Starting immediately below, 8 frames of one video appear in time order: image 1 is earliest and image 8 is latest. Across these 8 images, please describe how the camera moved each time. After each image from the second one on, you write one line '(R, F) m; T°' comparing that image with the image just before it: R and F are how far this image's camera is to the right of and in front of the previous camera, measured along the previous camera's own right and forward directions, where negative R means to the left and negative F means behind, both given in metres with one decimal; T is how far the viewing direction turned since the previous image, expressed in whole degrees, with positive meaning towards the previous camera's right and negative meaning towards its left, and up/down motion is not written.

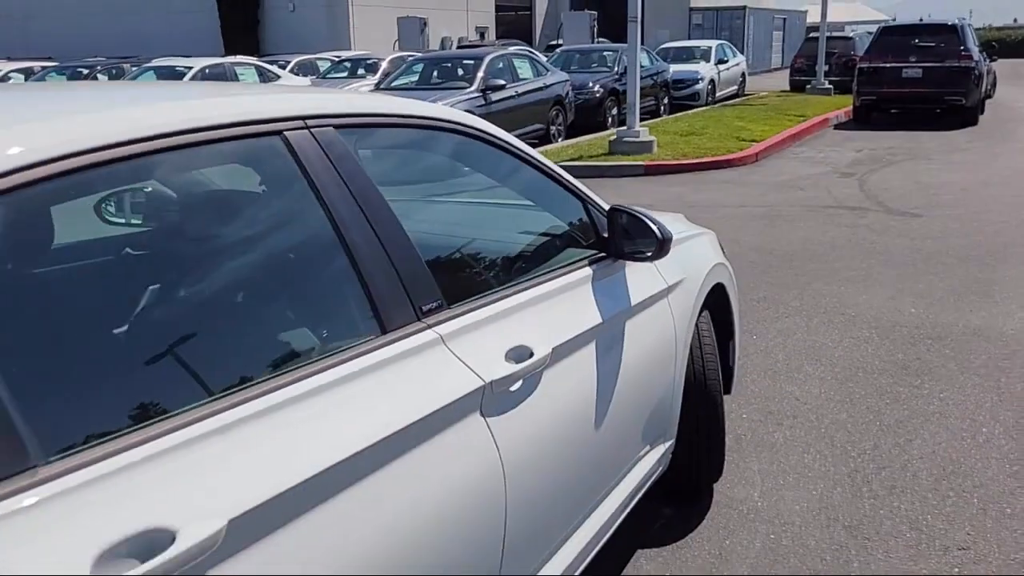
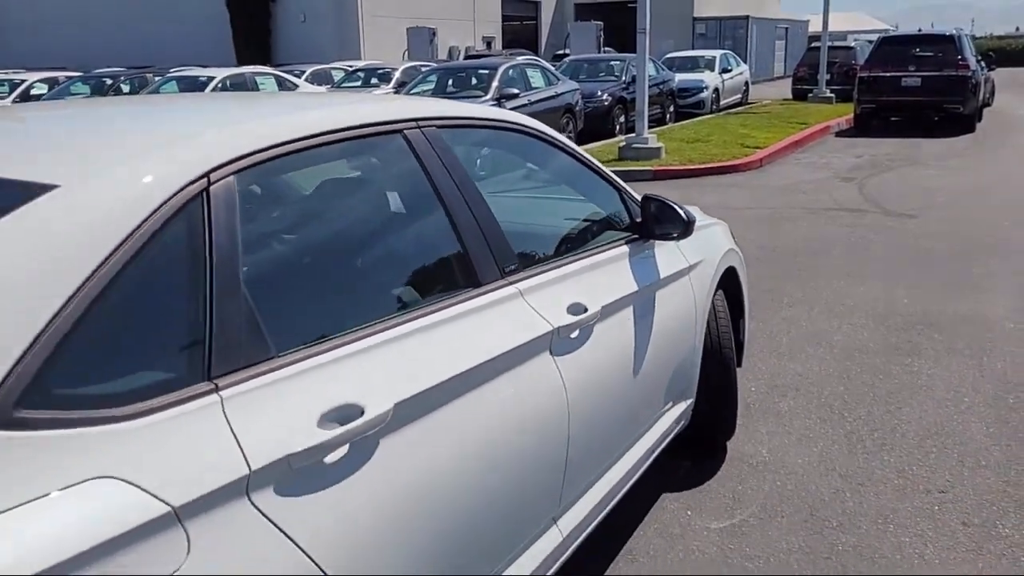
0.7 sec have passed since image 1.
(-0.2, -0.6) m; 0°
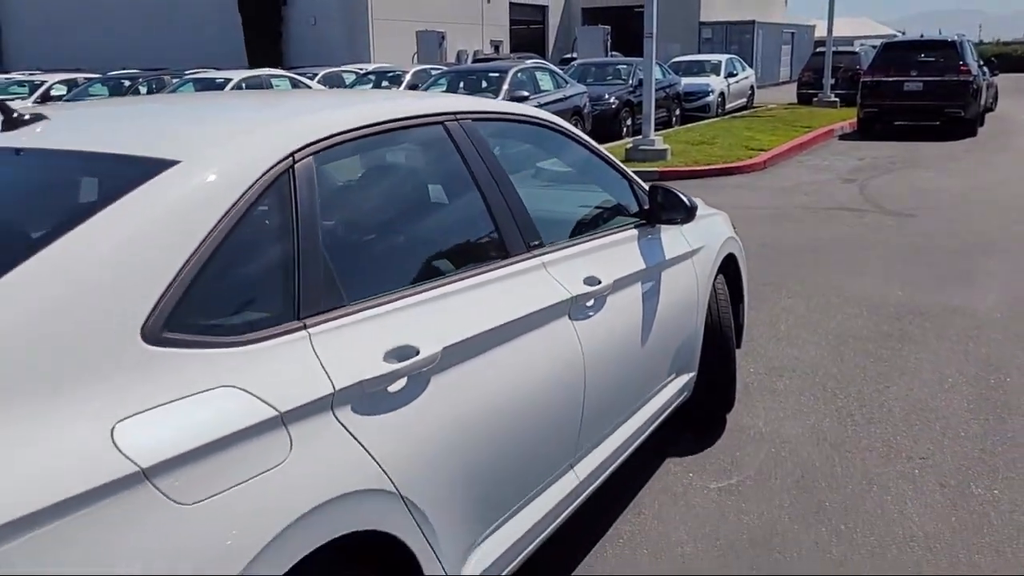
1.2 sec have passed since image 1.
(-0.1, -0.4) m; 0°
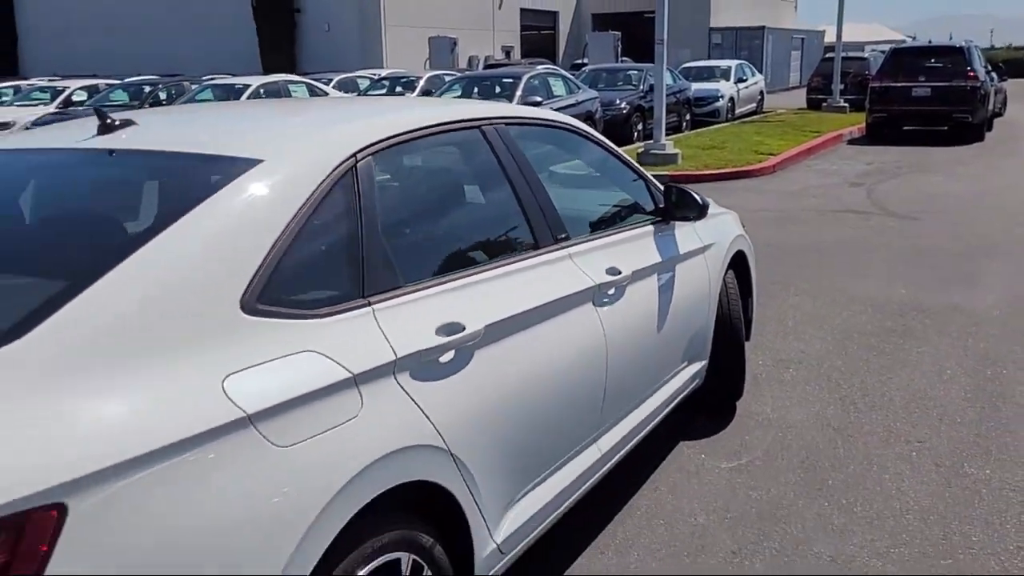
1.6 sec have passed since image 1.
(-0.1, -0.3) m; -1°
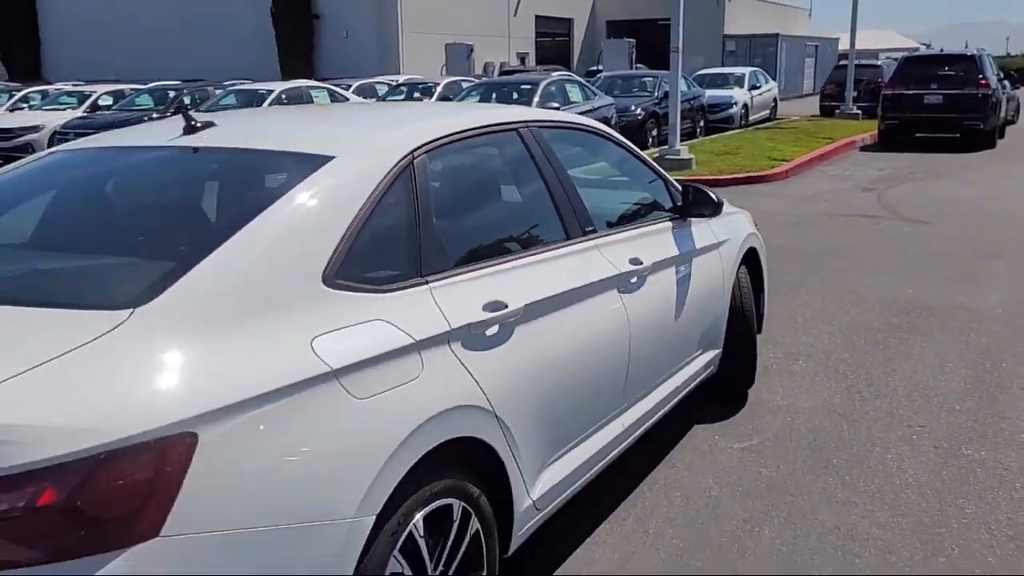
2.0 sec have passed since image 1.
(-0.1, -0.3) m; -1°
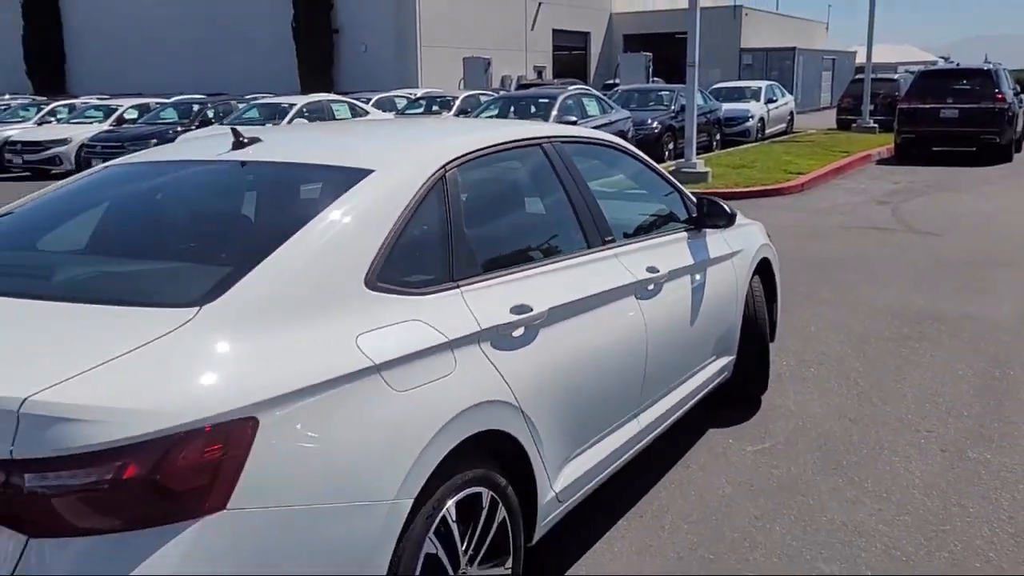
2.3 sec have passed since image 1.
(0.0, -0.2) m; -1°
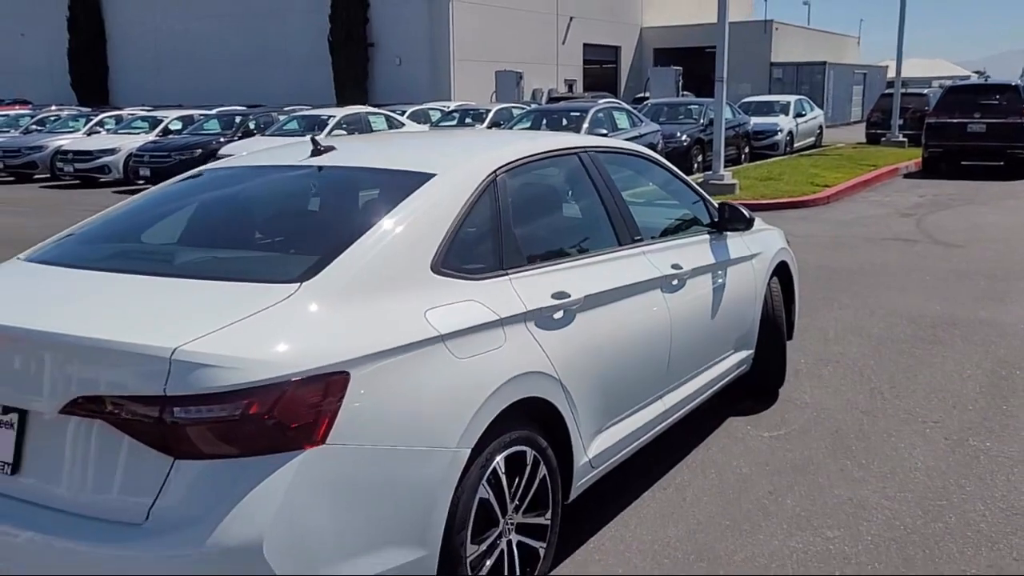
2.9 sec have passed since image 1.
(0.0, -0.5) m; -2°
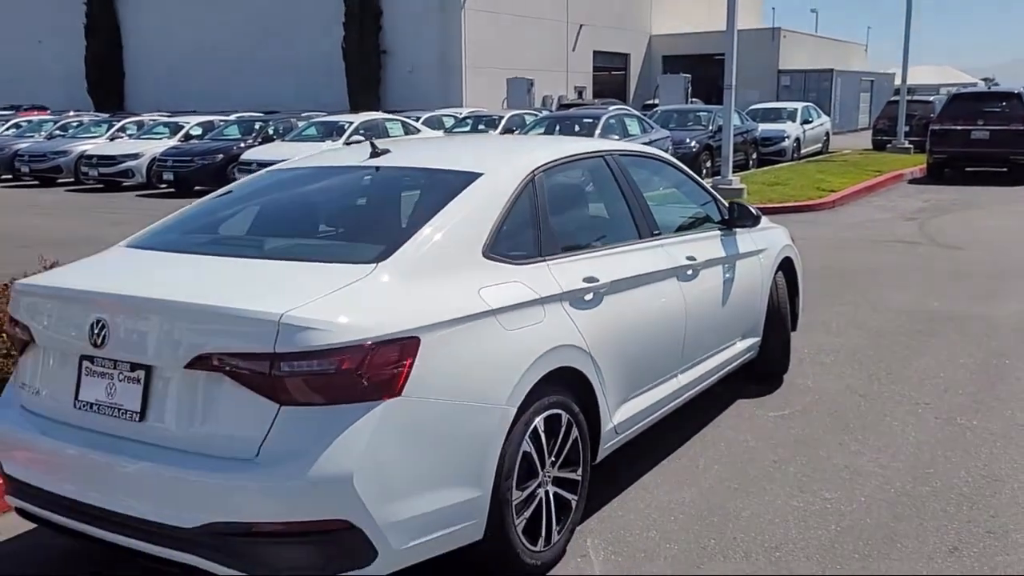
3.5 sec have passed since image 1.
(-0.1, -0.5) m; 0°
